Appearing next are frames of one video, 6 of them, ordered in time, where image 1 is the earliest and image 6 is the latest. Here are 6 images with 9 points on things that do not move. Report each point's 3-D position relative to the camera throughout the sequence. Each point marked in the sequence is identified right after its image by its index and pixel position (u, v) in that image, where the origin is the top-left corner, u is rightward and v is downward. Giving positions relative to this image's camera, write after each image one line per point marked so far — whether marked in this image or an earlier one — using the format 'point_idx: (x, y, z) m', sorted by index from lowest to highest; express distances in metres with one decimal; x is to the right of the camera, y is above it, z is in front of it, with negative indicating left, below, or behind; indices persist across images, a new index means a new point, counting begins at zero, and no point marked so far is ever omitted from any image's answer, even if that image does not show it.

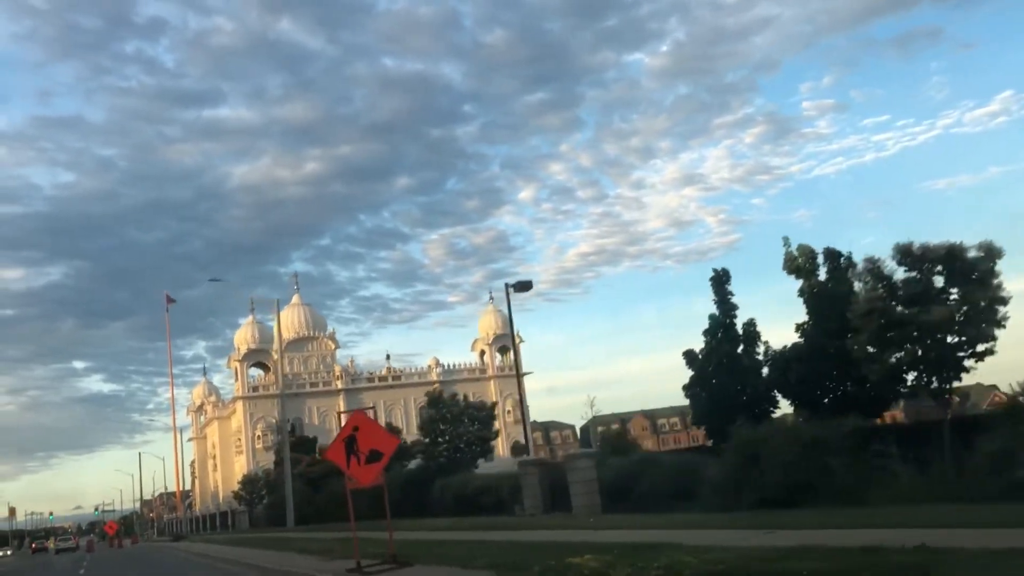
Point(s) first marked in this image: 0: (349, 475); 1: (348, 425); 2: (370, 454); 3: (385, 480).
0: (-2.9, -3.4, +17.2) m
1: (-2.9, -2.5, +17.2) m
2: (-2.6, -3.0, +17.1) m
3: (-2.3, -3.5, +17.4) m
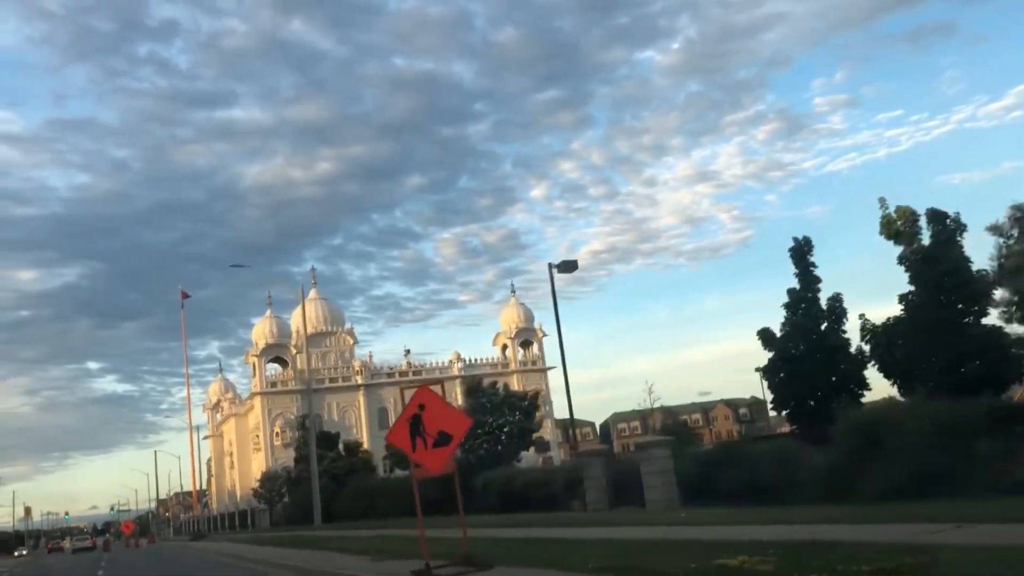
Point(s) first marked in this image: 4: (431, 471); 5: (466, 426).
0: (-1.5, -2.7, +14.6) m
1: (-1.5, -1.8, +14.6) m
2: (-1.1, -2.3, +14.6) m
3: (-0.9, -2.8, +14.8) m
4: (-1.2, -2.8, +14.6) m
5: (-0.7, -2.1, +14.7) m
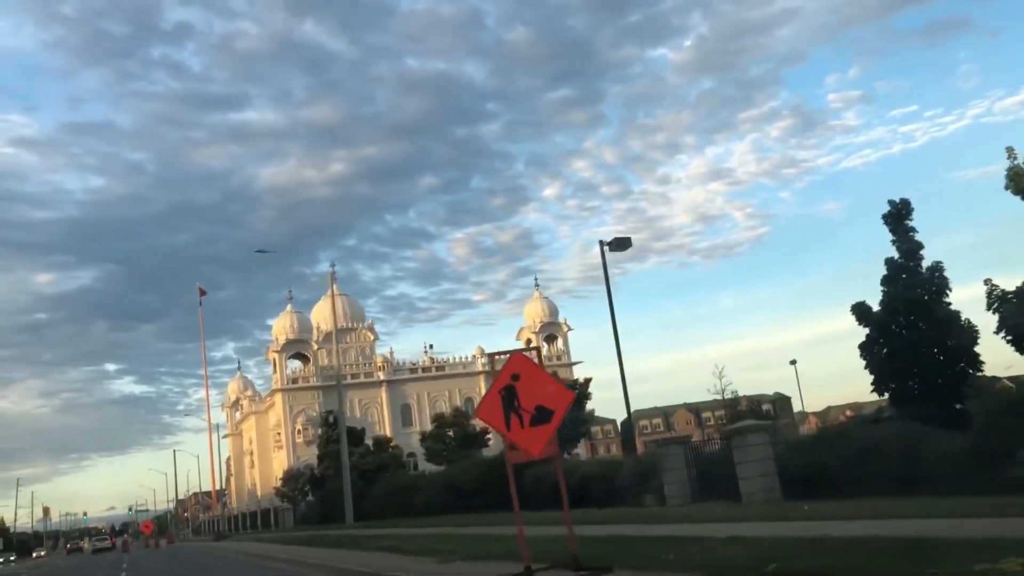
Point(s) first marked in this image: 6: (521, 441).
0: (-0.1, -2.0, +12.1) m
1: (-0.1, -1.1, +12.1) m
2: (+0.3, -1.6, +12.0) m
3: (+0.6, -2.1, +12.3) m
4: (+0.2, -2.1, +12.0) m
5: (+0.7, -1.4, +12.1) m
6: (+0.1, -1.9, +12.0) m
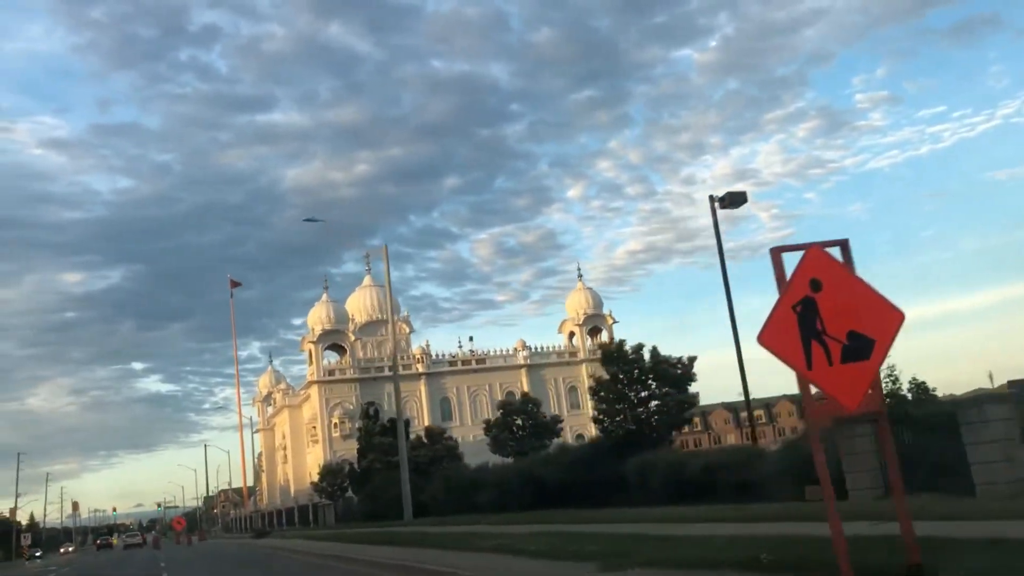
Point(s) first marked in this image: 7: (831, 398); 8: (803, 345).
0: (+2.3, -0.8, +7.7) m
1: (+2.3, +0.1, +7.7) m
2: (+2.7, -0.4, +7.6) m
3: (+3.0, -0.9, +7.9) m
4: (+2.6, -1.0, +7.6) m
5: (+3.1, -0.3, +7.7) m
6: (+2.5, -0.8, +7.6) m
7: (+2.5, -0.9, +7.8) m
8: (+2.3, -0.4, +7.5) m
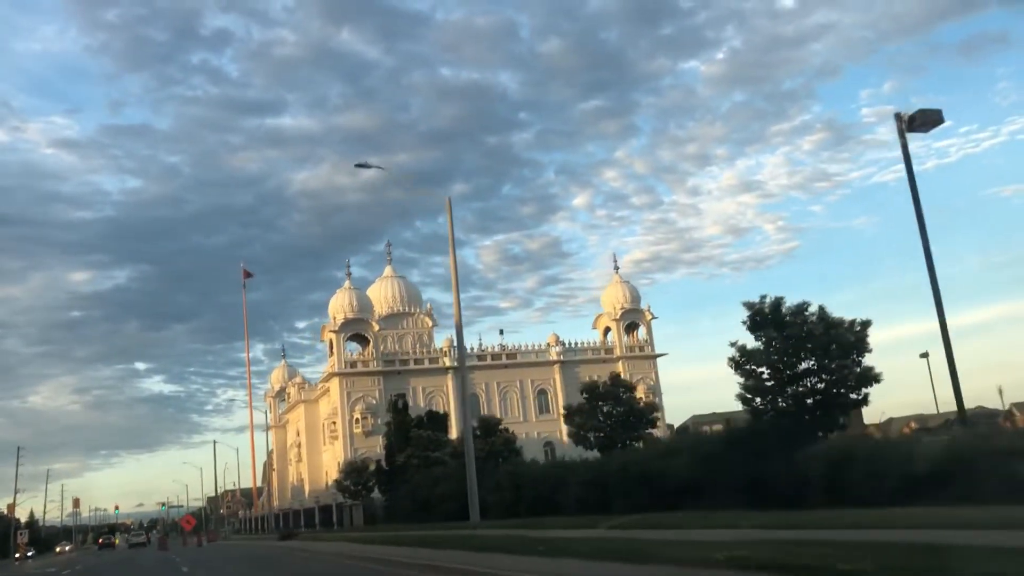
0: (+5.4, +0.8, +1.4) m
1: (+5.4, +1.7, +1.3) m
2: (+5.8, +1.2, +1.3) m
3: (+6.0, +0.7, +1.5) m
4: (+5.7, +0.7, +1.3) m
5: (+6.2, +1.3, +1.4) m
6: (+5.5, +0.9, +1.3) m
7: (+5.6, +0.7, +1.5) m
8: (+5.3, +1.2, +1.2) m
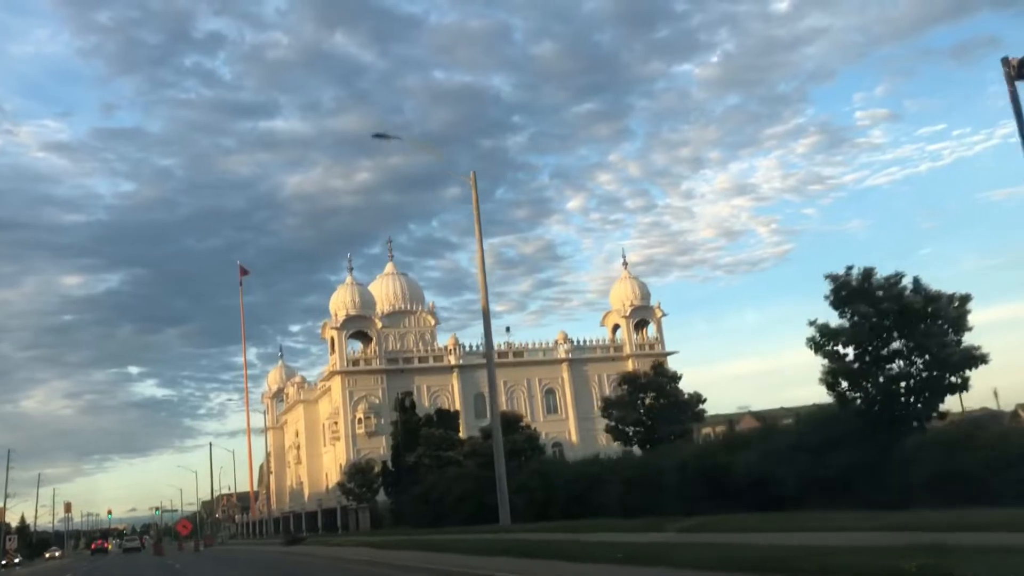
0: (+6.7, +1.6, -1.5) m
1: (+6.6, +2.5, -1.5) m
2: (+7.0, +2.0, -1.6) m
3: (+7.3, +1.5, -1.3) m
4: (+6.9, +1.4, -1.6) m
5: (+7.5, +2.1, -1.5) m
6: (+6.8, +1.6, -1.6) m
7: (+6.8, +1.5, -1.4) m
8: (+6.6, +2.0, -1.7) m
